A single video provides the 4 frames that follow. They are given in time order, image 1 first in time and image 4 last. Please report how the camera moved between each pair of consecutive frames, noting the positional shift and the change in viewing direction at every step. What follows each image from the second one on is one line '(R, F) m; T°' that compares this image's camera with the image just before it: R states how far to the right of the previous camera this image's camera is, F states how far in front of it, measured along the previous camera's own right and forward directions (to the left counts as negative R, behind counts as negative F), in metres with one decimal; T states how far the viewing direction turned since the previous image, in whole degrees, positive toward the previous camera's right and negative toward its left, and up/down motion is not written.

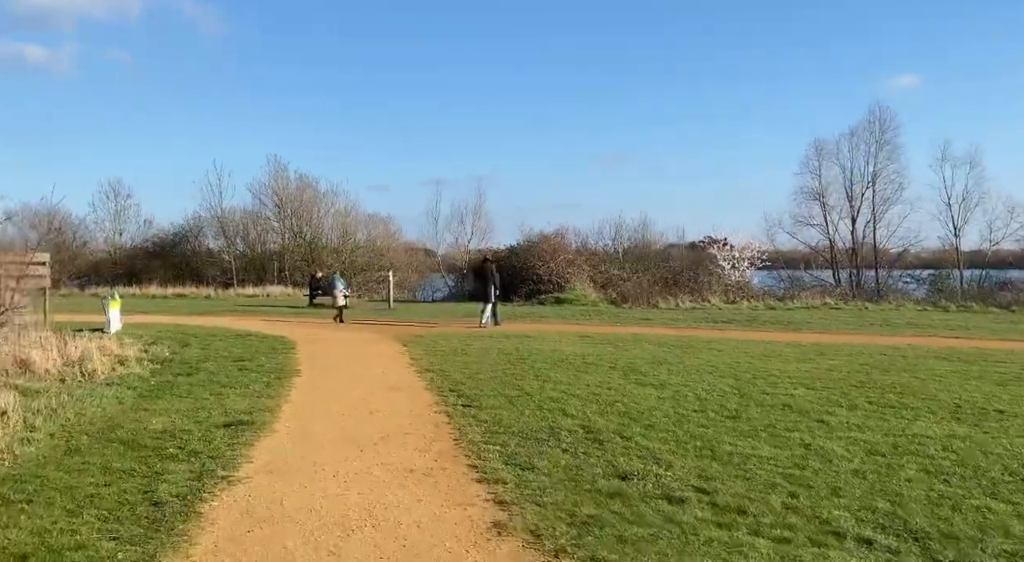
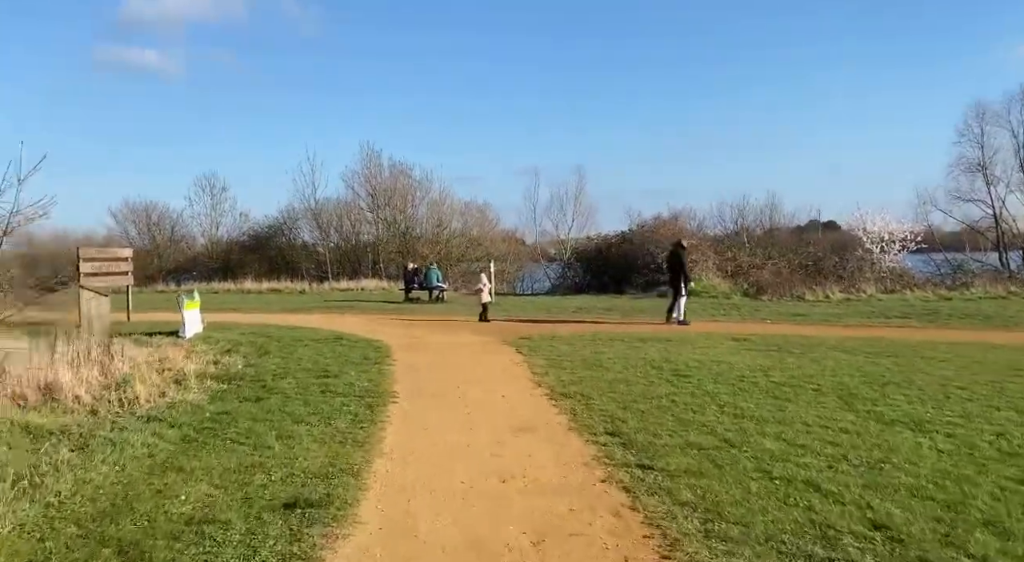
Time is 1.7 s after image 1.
(-0.8, +3.4) m; -6°
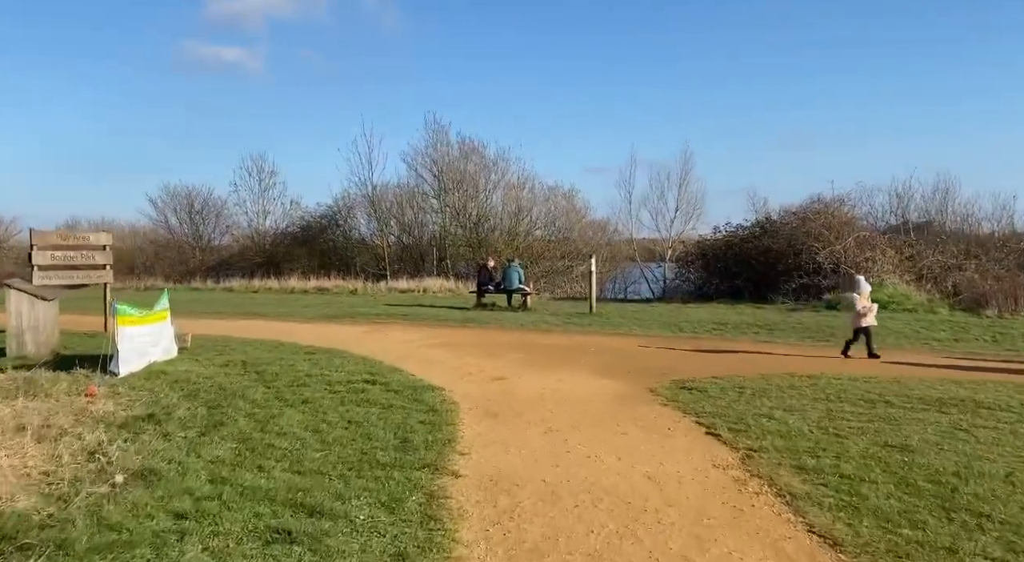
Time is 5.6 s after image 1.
(-1.0, +7.8) m; -4°
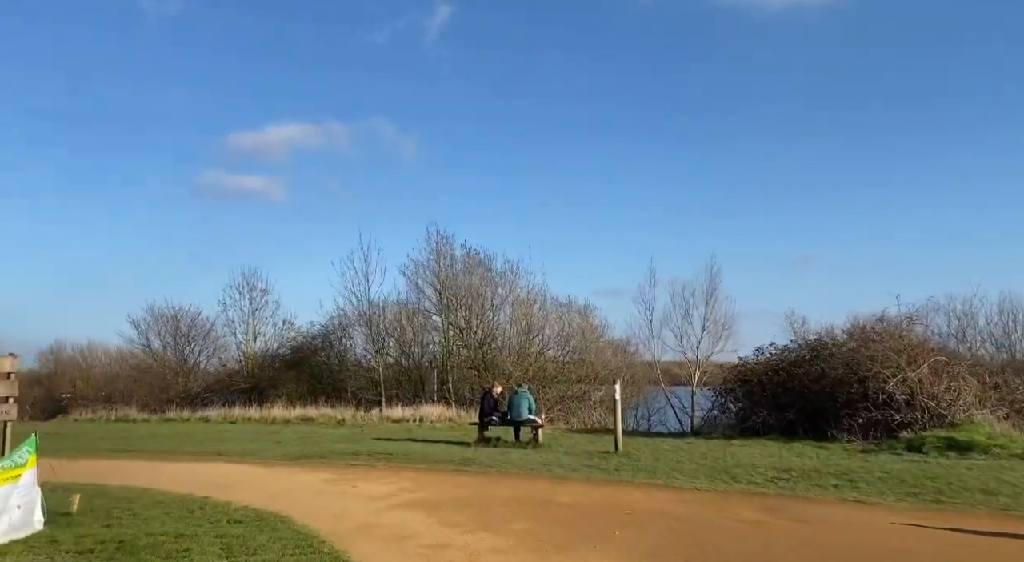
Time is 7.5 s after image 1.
(+0.1, +4.0) m; -1°
